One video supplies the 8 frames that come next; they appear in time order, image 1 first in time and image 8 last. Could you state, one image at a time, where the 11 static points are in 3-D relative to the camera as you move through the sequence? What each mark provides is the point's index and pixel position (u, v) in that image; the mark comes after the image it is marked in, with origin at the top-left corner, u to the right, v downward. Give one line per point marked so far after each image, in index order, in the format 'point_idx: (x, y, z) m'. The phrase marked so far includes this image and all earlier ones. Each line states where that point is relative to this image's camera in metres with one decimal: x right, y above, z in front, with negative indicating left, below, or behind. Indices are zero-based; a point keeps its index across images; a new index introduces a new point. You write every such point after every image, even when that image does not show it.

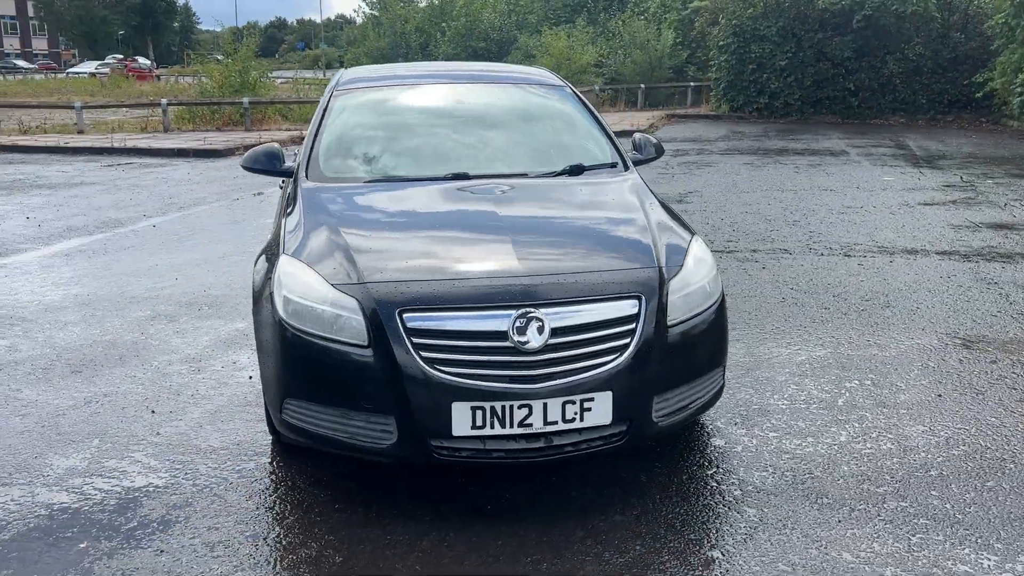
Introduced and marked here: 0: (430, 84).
0: (-0.4, +1.2, +5.2) m
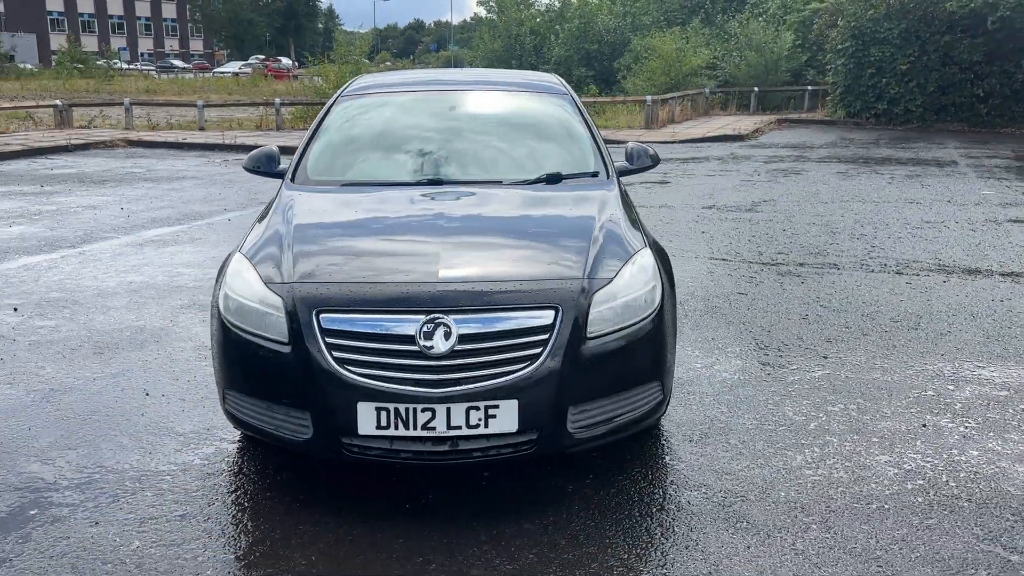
0: (-0.4, +1.2, +5.3) m
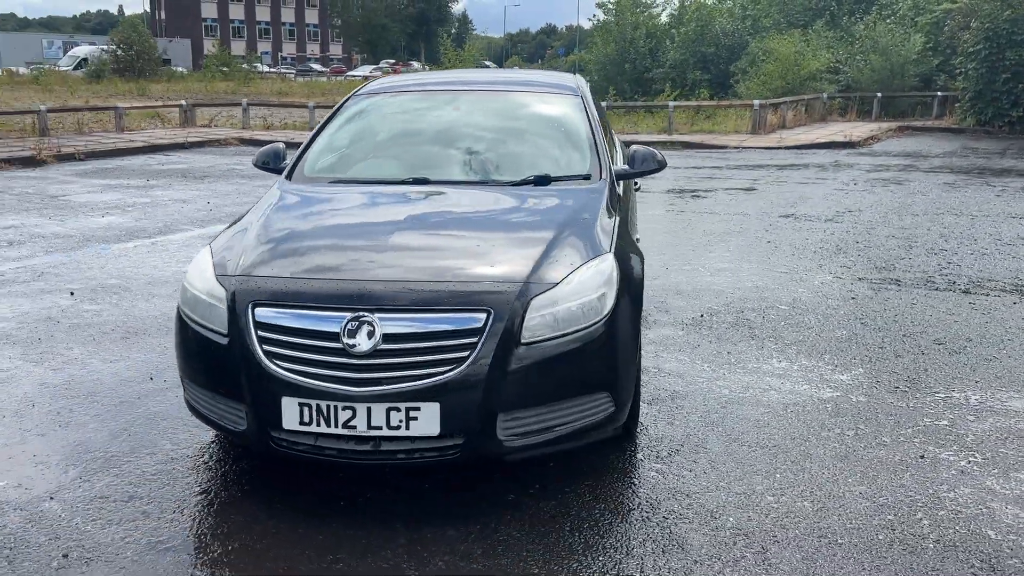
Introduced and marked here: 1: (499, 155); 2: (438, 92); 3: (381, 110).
0: (-0.3, +1.2, +5.3) m
1: (-0.1, +0.7, +4.7) m
2: (-0.6, +1.2, +5.2) m
3: (-0.8, +1.0, +5.1) m
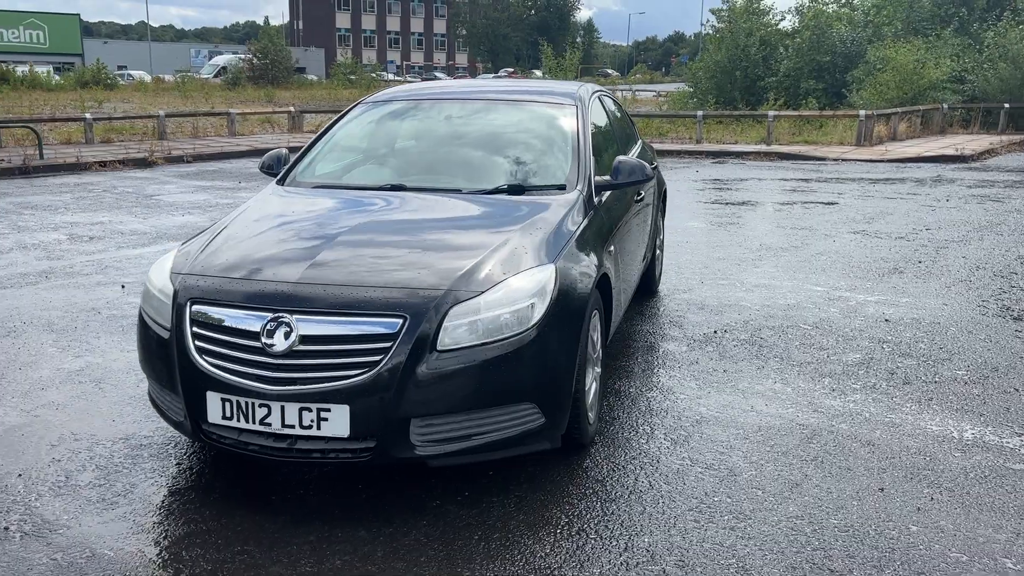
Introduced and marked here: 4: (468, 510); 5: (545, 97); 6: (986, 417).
0: (-0.3, +1.2, +5.3) m
1: (-0.1, +0.7, +4.7) m
2: (-0.5, +1.2, +5.3) m
3: (-0.8, +1.0, +5.3) m
4: (-0.2, -0.9, +3.4) m
5: (+0.2, +1.2, +5.3) m
6: (+2.3, -0.6, +4.3) m
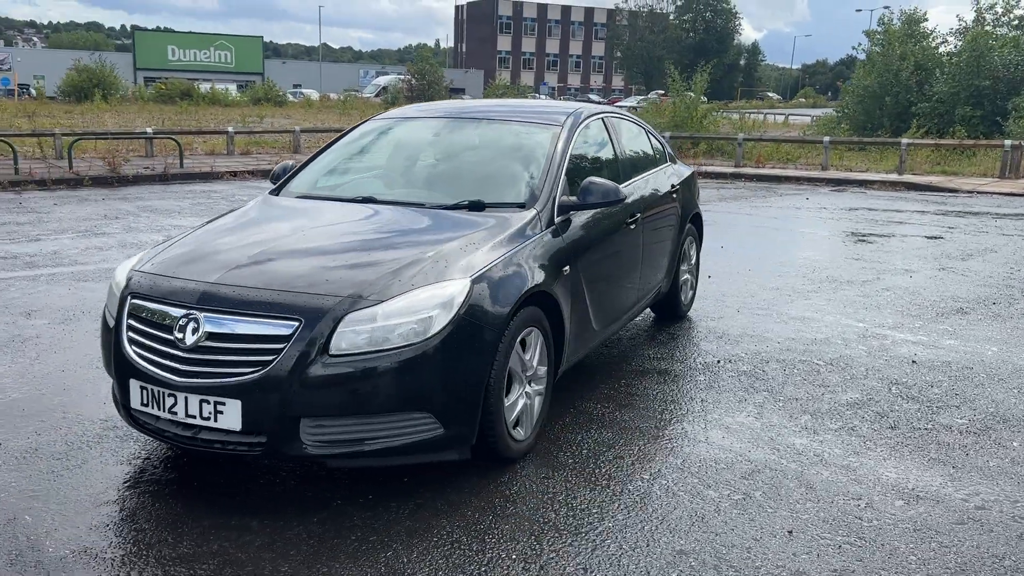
0: (-0.3, +1.1, +5.5) m
1: (-0.3, +0.6, +4.8) m
2: (-0.5, +1.1, +5.5) m
3: (-0.8, +1.0, +5.5) m
4: (-0.6, -0.9, +3.5) m
5: (+0.2, +1.1, +5.3) m
6: (+2.0, -0.8, +4.0) m
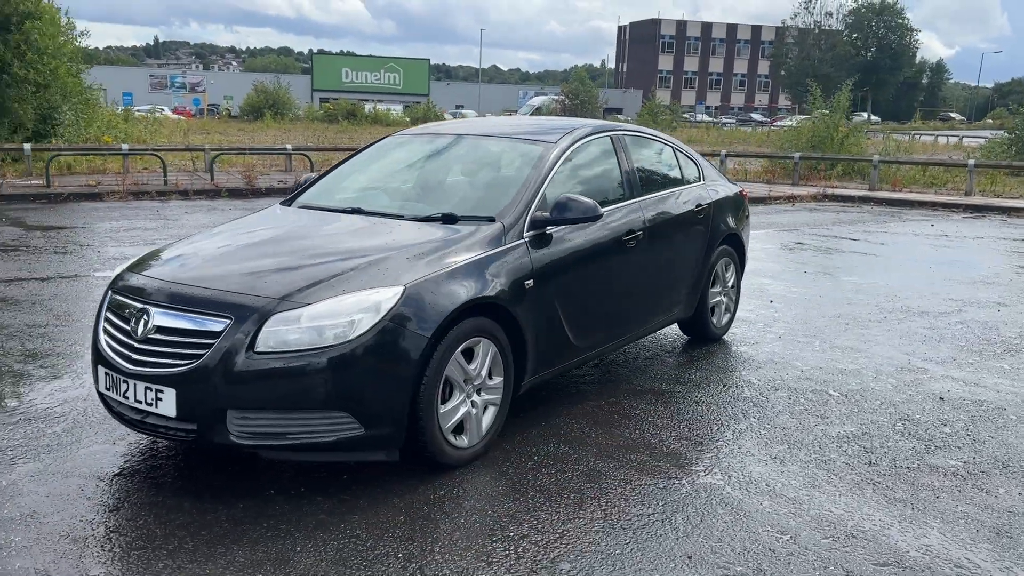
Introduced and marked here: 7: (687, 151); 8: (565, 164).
0: (-0.2, +1.0, +5.6) m
1: (-0.3, +0.6, +5.0) m
2: (-0.4, +1.0, +5.7) m
3: (-0.8, +0.9, +5.7) m
4: (-1.0, -0.9, +3.7) m
5: (+0.2, +1.0, +5.4) m
6: (+1.7, -1.0, +3.7) m
7: (+1.3, +1.0, +6.4) m
8: (+0.3, +0.7, +5.1) m
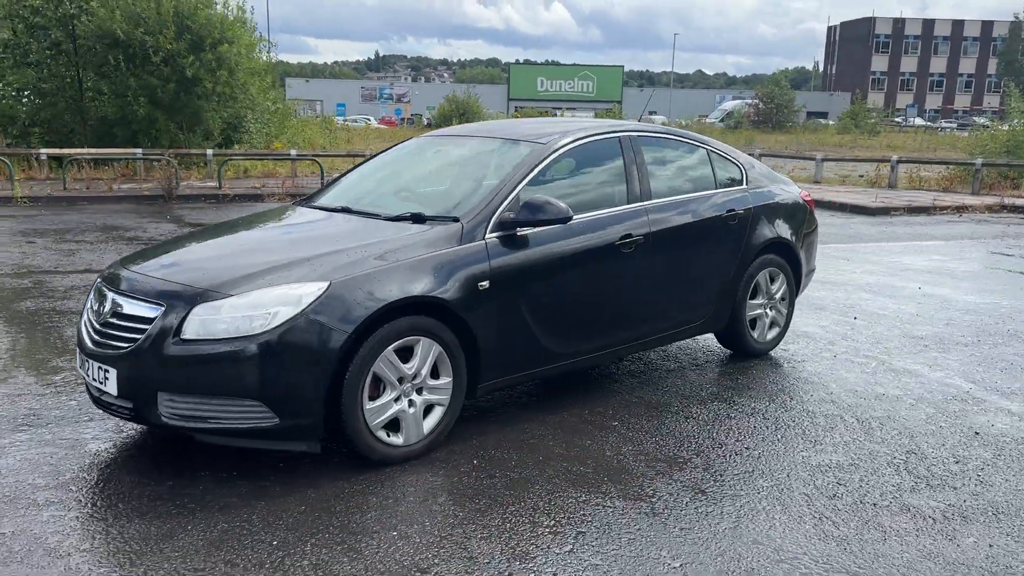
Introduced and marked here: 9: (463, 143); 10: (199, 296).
0: (-0.1, +1.0, +5.6) m
1: (-0.4, +0.6, +5.0) m
2: (-0.3, +1.0, +5.7) m
3: (-0.6, +0.9, +5.8) m
4: (-1.4, -0.9, +3.9) m
5: (+0.2, +0.9, +5.3) m
6: (+1.3, -1.0, +3.3) m
7: (+1.5, +1.0, +6.0) m
8: (+0.2, +0.7, +5.0) m
9: (-0.3, +0.9, +5.6) m
10: (-1.4, 0.0, +3.8) m
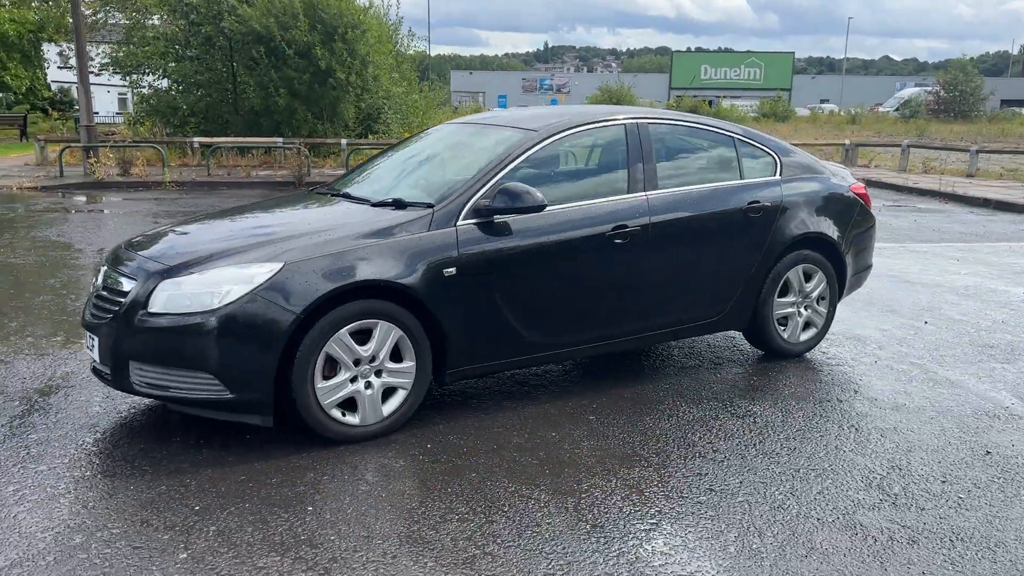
0: (0.0, +1.1, +5.6) m
1: (-0.4, +0.6, +5.1) m
2: (-0.2, +1.1, +5.8) m
3: (-0.5, +1.0, +5.9) m
4: (-1.6, -0.8, +4.2) m
5: (+0.3, +1.0, +5.2) m
6: (+0.9, -1.0, +3.1) m
7: (+1.6, +1.0, +5.7) m
8: (+0.2, +0.8, +4.9) m
9: (-0.2, +1.0, +5.6) m
10: (-1.6, +0.1, +4.1) m
